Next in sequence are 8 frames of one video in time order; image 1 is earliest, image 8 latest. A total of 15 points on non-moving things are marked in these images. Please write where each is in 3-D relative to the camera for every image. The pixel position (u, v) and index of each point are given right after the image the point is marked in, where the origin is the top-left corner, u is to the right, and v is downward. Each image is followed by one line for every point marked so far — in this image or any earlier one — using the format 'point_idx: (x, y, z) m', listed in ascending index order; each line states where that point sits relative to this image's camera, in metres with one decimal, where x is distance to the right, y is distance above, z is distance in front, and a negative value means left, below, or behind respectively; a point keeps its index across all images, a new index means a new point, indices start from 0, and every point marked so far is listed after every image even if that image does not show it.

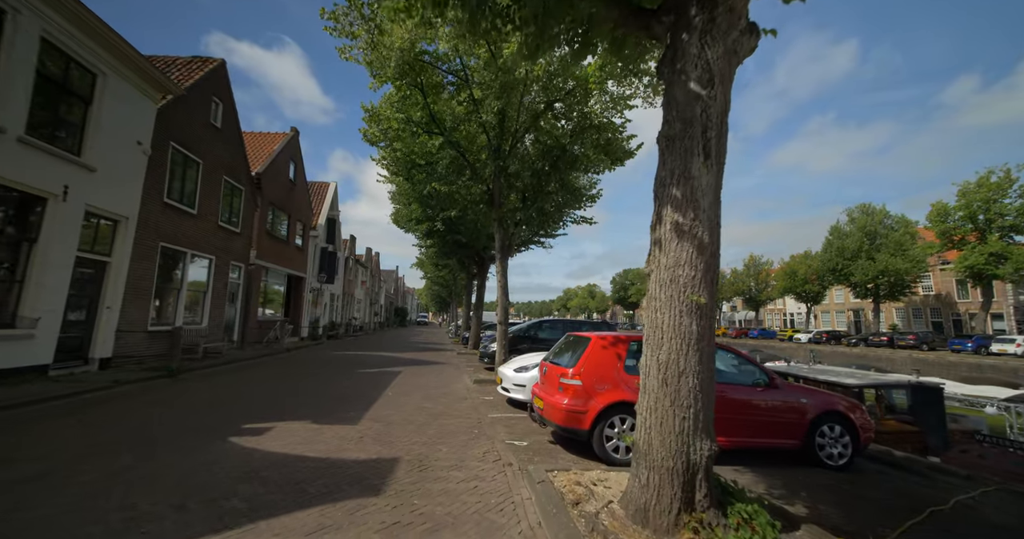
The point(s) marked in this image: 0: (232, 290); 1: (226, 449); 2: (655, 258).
0: (-10.0, -0.7, +15.7) m
1: (-3.2, -2.0, +4.9) m
2: (+1.1, +0.1, +3.2) m
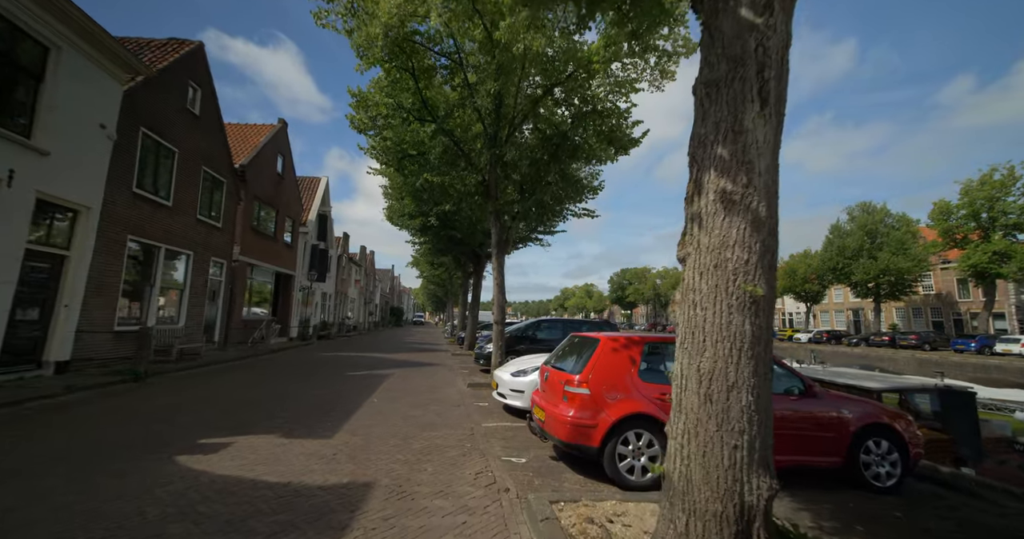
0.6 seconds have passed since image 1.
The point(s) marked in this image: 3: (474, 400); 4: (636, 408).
0: (-10.1, -0.6, +14.8) m
1: (-3.2, -1.9, +4.1) m
2: (+1.0, +0.2, +2.5) m
3: (-0.8, -2.6, +8.8) m
4: (+1.2, -1.4, +4.3) m
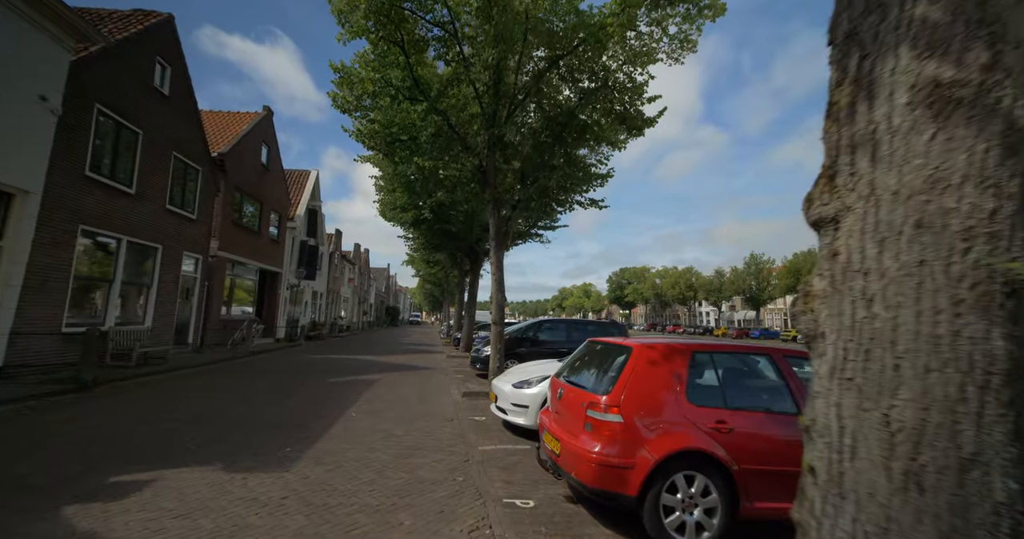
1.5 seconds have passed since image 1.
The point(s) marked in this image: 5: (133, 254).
0: (-10.1, -0.5, +13.7) m
1: (-3.2, -1.8, +3.0) m
2: (+1.1, +0.3, +1.4) m
3: (-0.8, -2.5, +7.7) m
4: (+1.3, -1.3, +3.2) m
5: (-9.6, +0.4, +11.3) m
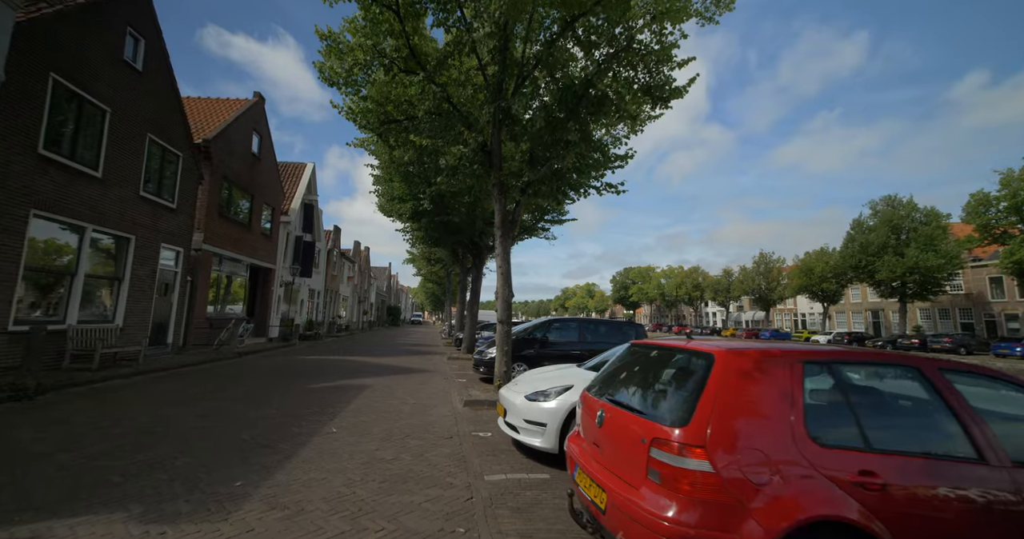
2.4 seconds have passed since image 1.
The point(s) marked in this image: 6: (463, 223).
0: (-9.9, -0.3, +12.6) m
1: (-3.0, -1.6, +1.8) m
2: (+1.2, +0.4, +0.2) m
3: (-0.6, -2.4, +6.6) m
4: (+1.4, -1.1, +2.0) m
5: (-9.4, +0.6, +10.2) m
6: (-1.8, +1.7, +16.0) m
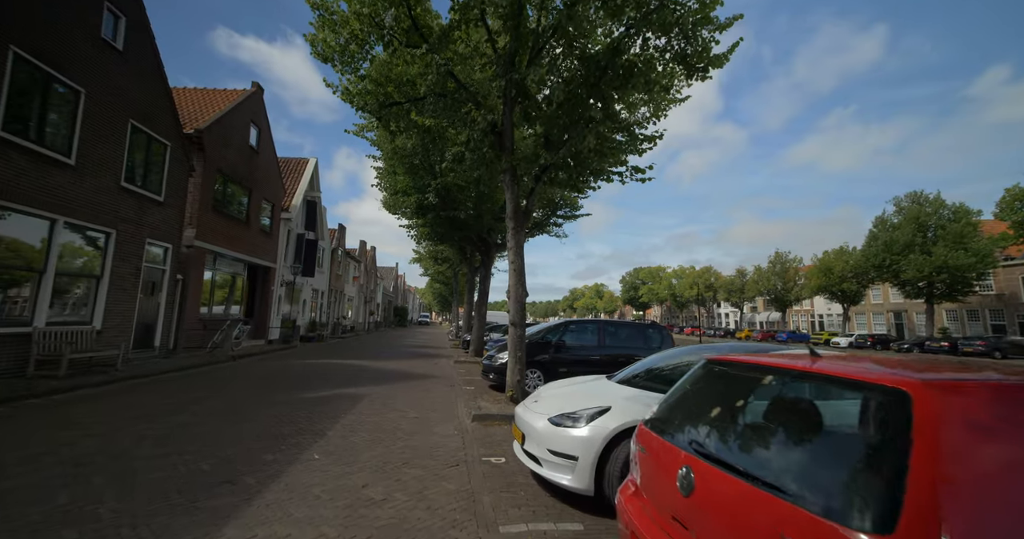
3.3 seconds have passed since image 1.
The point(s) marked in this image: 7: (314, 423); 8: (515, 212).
0: (-9.6, -0.2, +11.7) m
1: (-2.9, -1.5, +0.9) m
2: (+1.3, +0.5, -0.8) m
3: (-0.4, -2.3, +5.5) m
4: (+1.5, -1.0, +1.0) m
5: (-9.2, +0.6, +9.3) m
6: (-1.4, +1.8, +15.0) m
7: (-2.8, -2.2, +6.2) m
8: (0.0, +1.1, +8.5) m
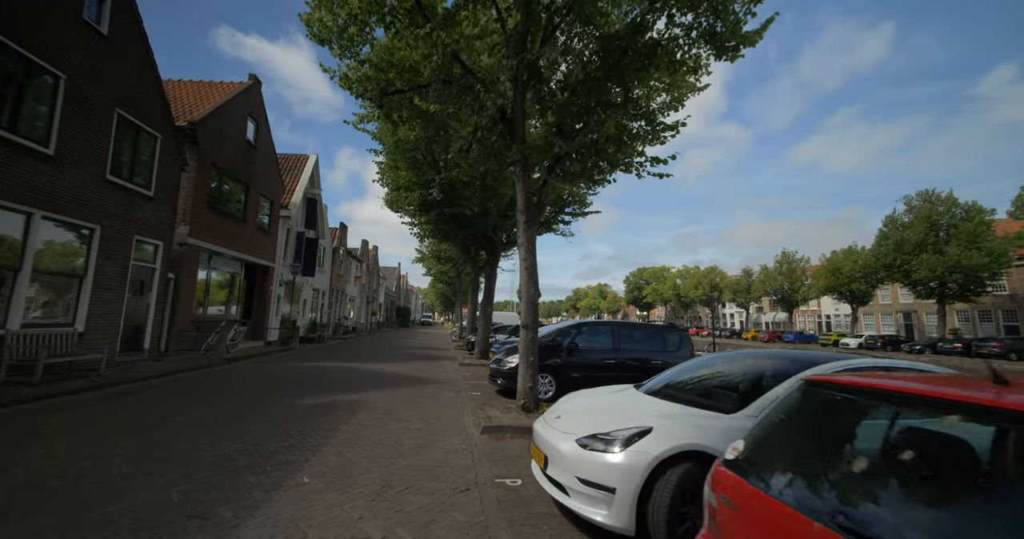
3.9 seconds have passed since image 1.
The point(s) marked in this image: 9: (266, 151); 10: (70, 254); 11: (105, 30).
0: (-9.4, -0.2, +11.2) m
1: (-2.8, -1.5, +0.3) m
2: (+1.5, +0.6, -1.5) m
3: (-0.2, -2.2, +4.9) m
4: (+1.7, -1.0, +0.3) m
5: (-9.0, +0.7, +8.7) m
6: (-1.1, +1.8, +14.4) m
7: (-2.6, -2.1, +5.6) m
8: (+0.2, +1.1, +7.9) m
9: (-9.8, +4.7, +17.5) m
10: (-9.0, +0.3, +8.7) m
11: (-8.7, +5.1, +9.3) m
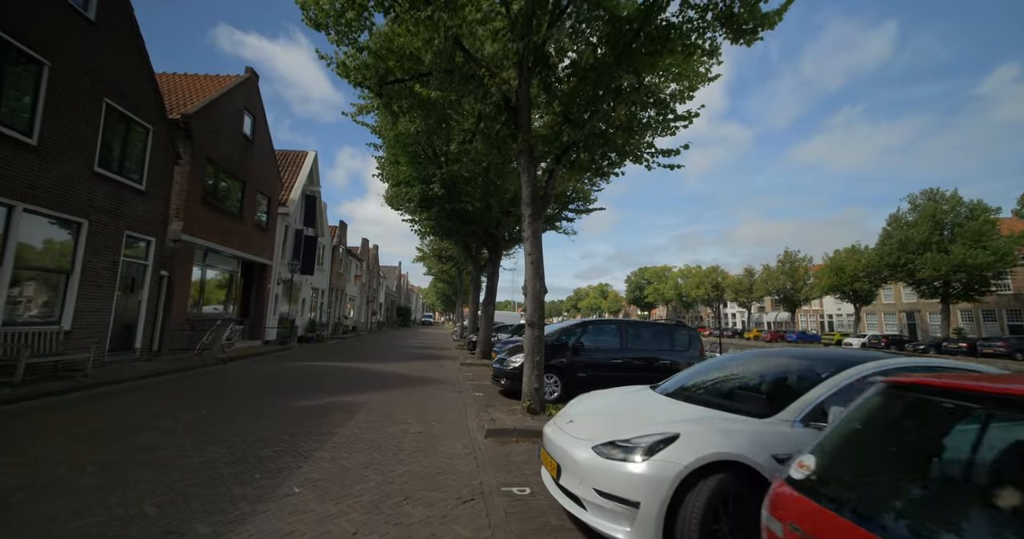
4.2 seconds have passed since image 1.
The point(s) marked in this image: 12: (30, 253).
0: (-9.3, -0.1, +10.8) m
1: (-2.7, -1.4, -0.1) m
2: (+1.5, +0.7, -1.8) m
3: (-0.1, -2.2, +4.6) m
4: (+1.8, -0.9, 0.0) m
5: (-8.9, +0.8, +8.4) m
6: (-1.1, +1.9, +14.0) m
7: (-2.5, -2.1, +5.3) m
8: (+0.3, +1.2, +7.5) m
9: (-9.8, +4.8, +17.2) m
10: (-8.9, +0.4, +8.4) m
11: (-8.6, +5.2, +9.0) m
12: (-8.9, +0.3, +8.1) m
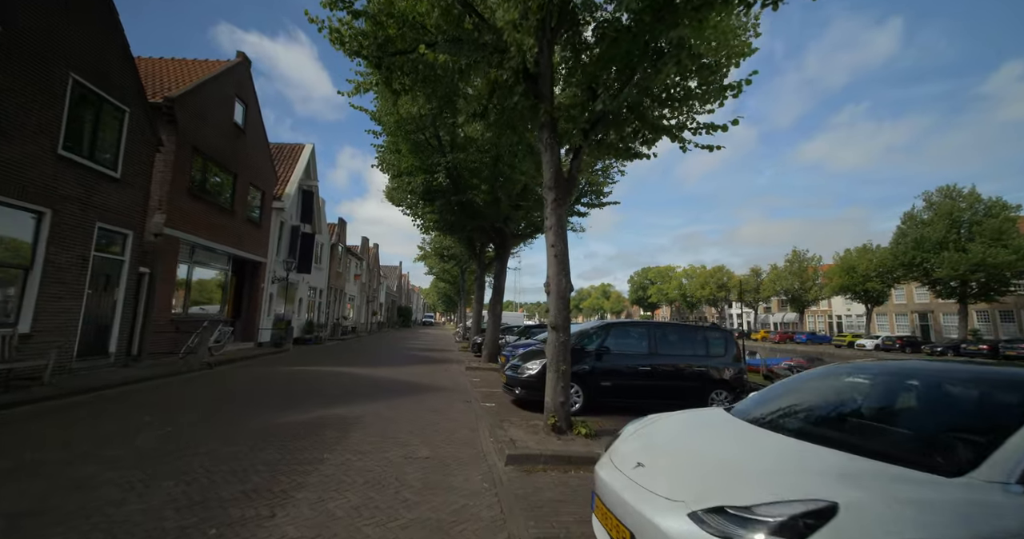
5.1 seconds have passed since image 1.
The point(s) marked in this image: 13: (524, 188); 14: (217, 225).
0: (-9.0, 0.0, +9.8) m
1: (-2.4, -1.3, -1.1) m
2: (+1.8, +0.7, -2.8) m
3: (+0.2, -2.1, +3.5) m
4: (+2.0, -0.8, -1.1) m
5: (-8.6, +0.9, +7.4) m
6: (-0.7, +2.0, +13.0) m
7: (-2.2, -2.0, +4.2) m
8: (+0.6, +1.3, +6.5) m
9: (-9.4, +4.9, +16.2) m
10: (-8.6, +0.5, +7.4) m
11: (-8.3, +5.3, +8.0) m
12: (-8.6, +0.4, +7.1) m
13: (+0.4, +2.4, +13.0) m
14: (-9.5, +1.5, +14.1) m
